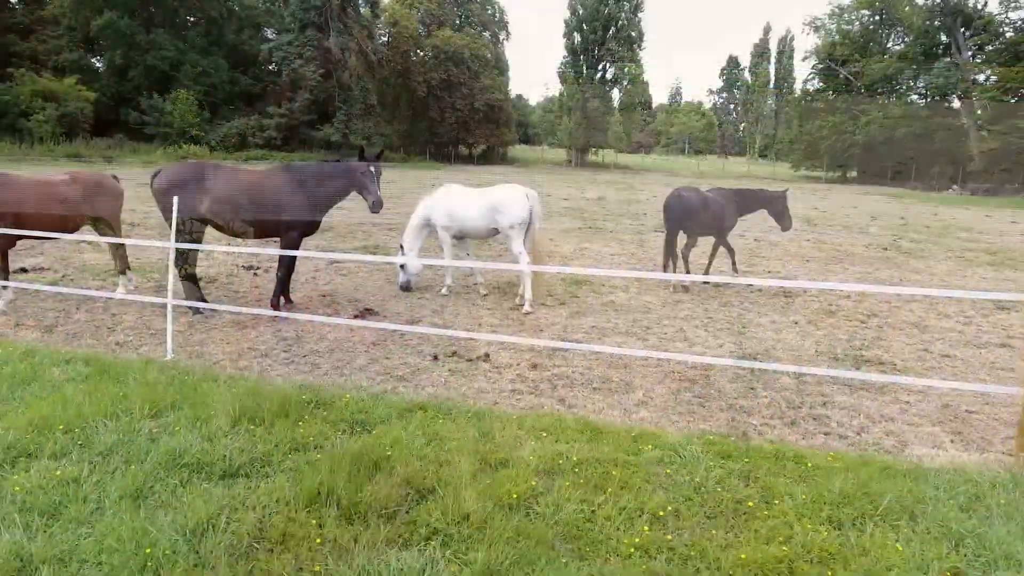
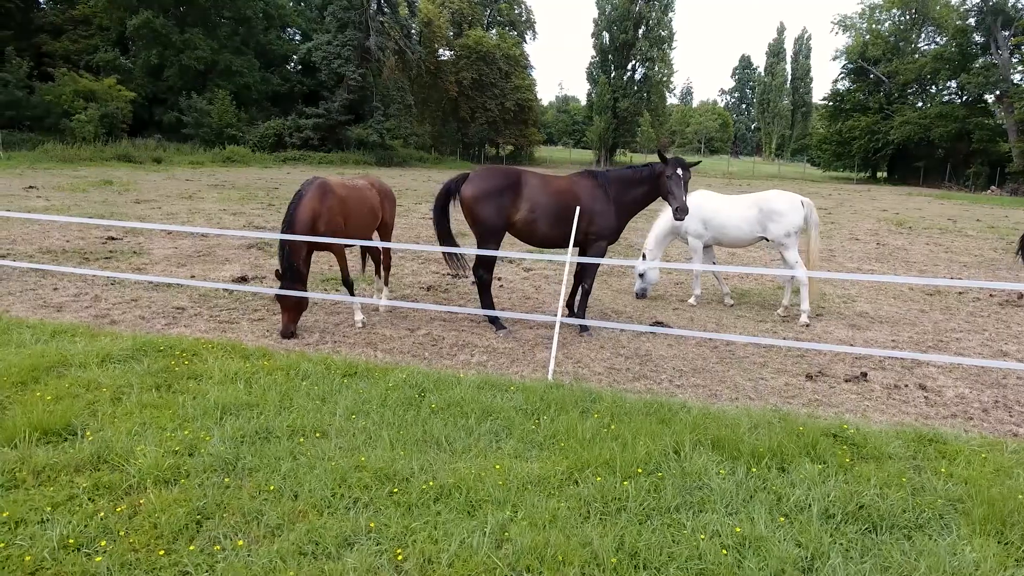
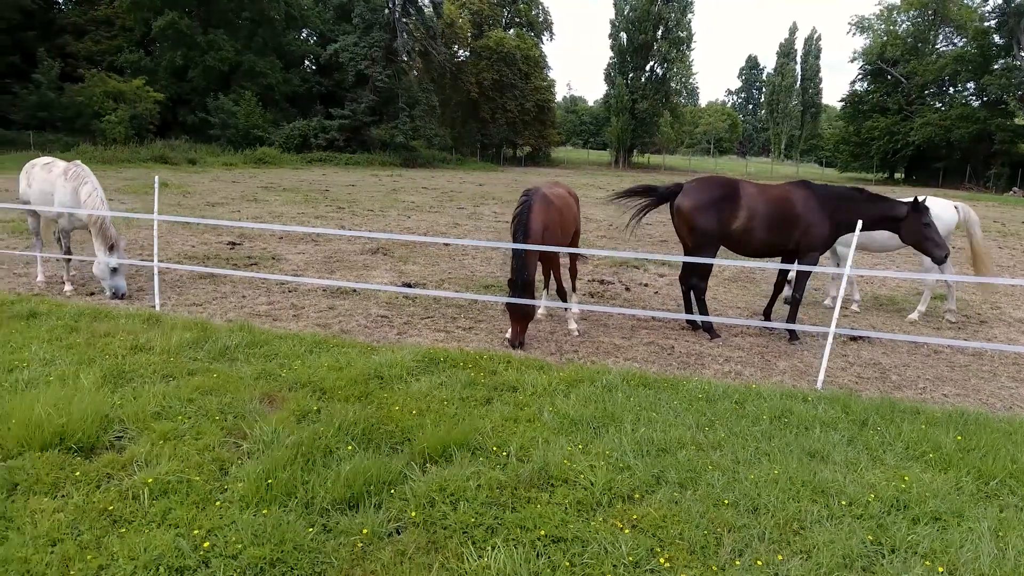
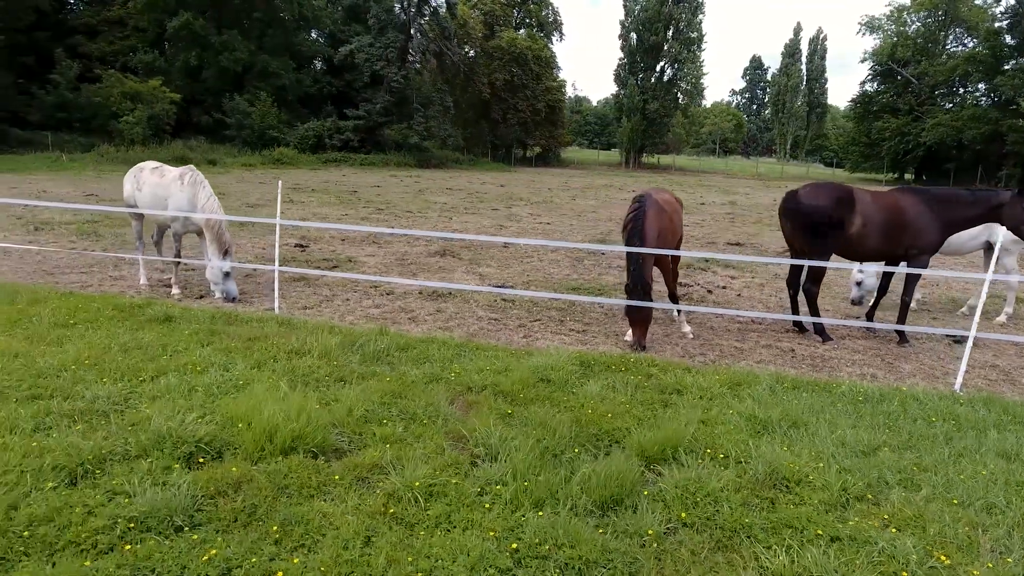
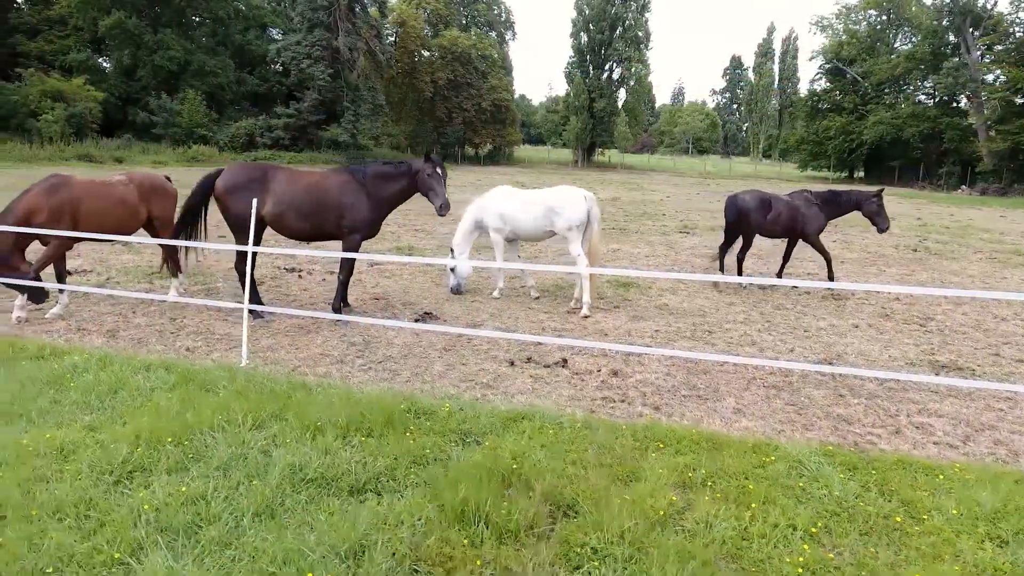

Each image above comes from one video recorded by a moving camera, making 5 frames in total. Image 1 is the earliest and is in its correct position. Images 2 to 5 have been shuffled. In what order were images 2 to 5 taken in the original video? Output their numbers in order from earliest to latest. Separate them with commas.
5, 2, 3, 4
